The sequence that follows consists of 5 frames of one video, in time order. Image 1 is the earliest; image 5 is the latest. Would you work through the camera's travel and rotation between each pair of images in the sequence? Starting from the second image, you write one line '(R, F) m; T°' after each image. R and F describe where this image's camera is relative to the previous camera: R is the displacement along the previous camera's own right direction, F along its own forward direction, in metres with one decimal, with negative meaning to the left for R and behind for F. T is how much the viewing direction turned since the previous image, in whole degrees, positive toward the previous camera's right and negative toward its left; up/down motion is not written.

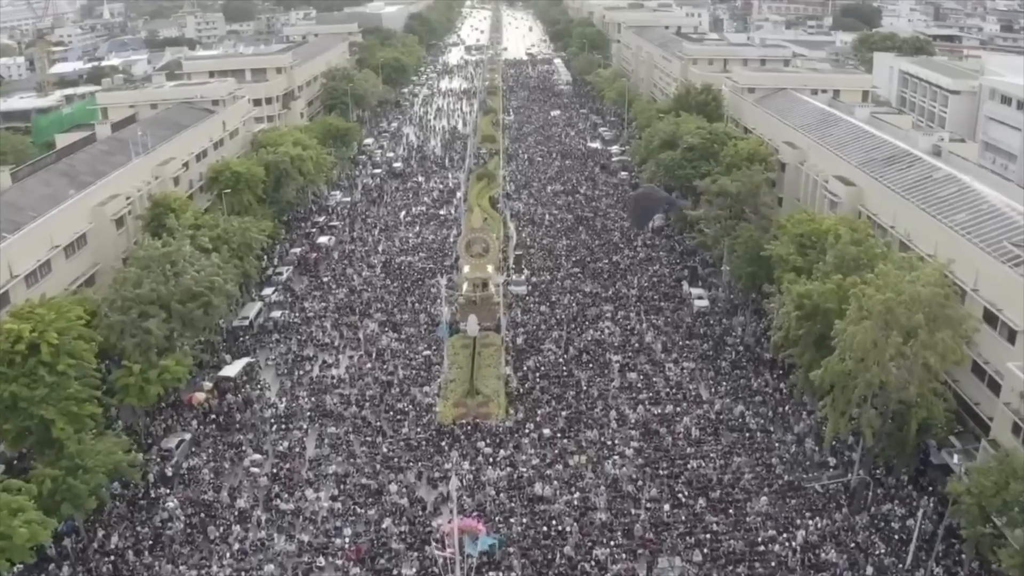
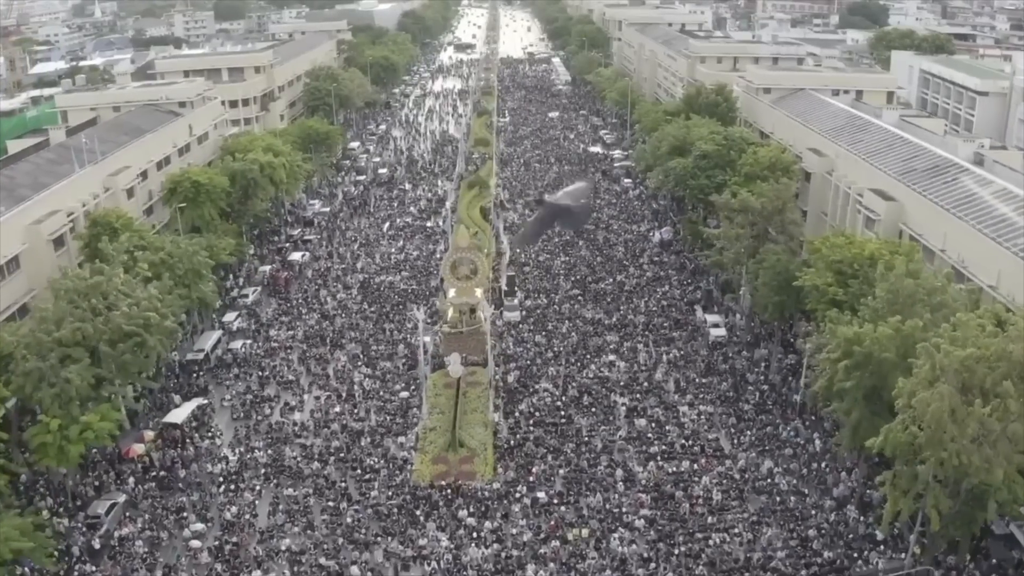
(+0.4, +5.1) m; 0°
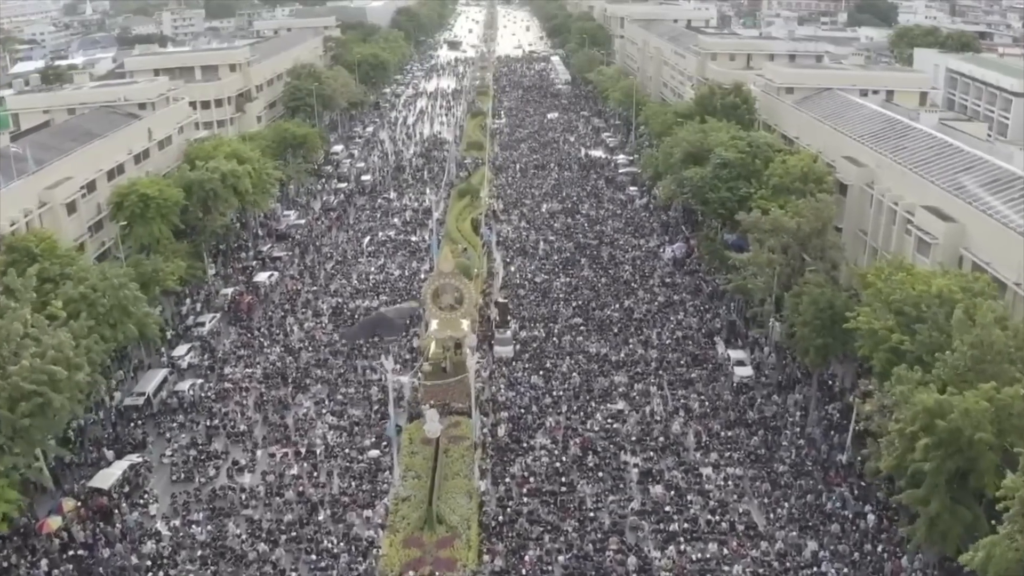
(+0.3, +5.4) m; 0°
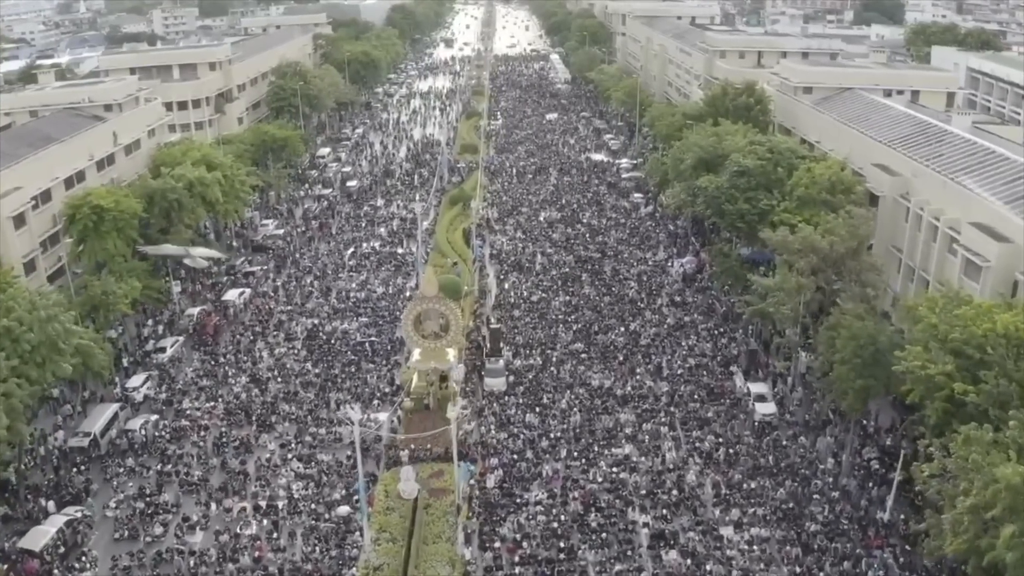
(+0.3, +3.8) m; 0°
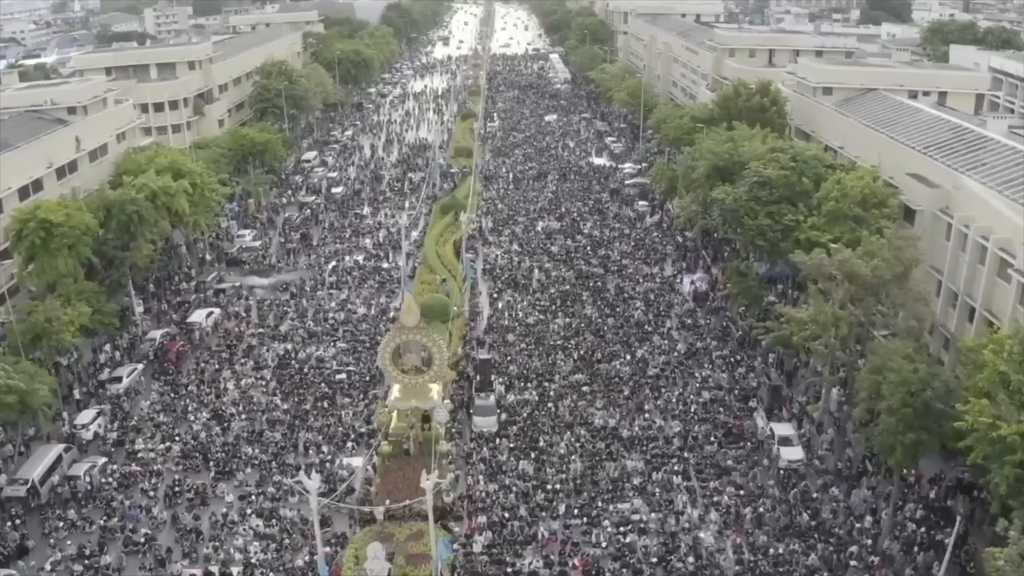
(+0.3, +3.5) m; 0°
